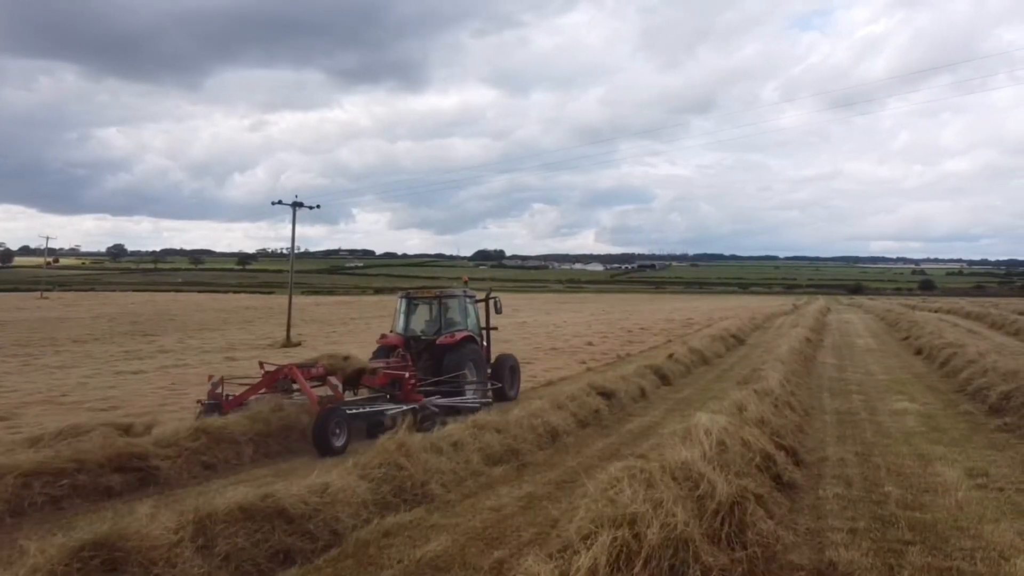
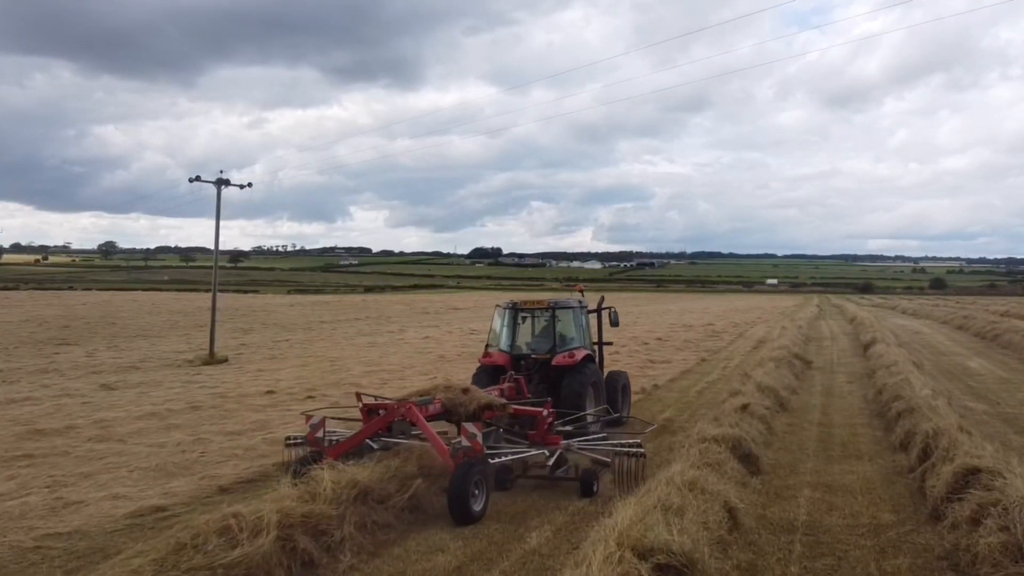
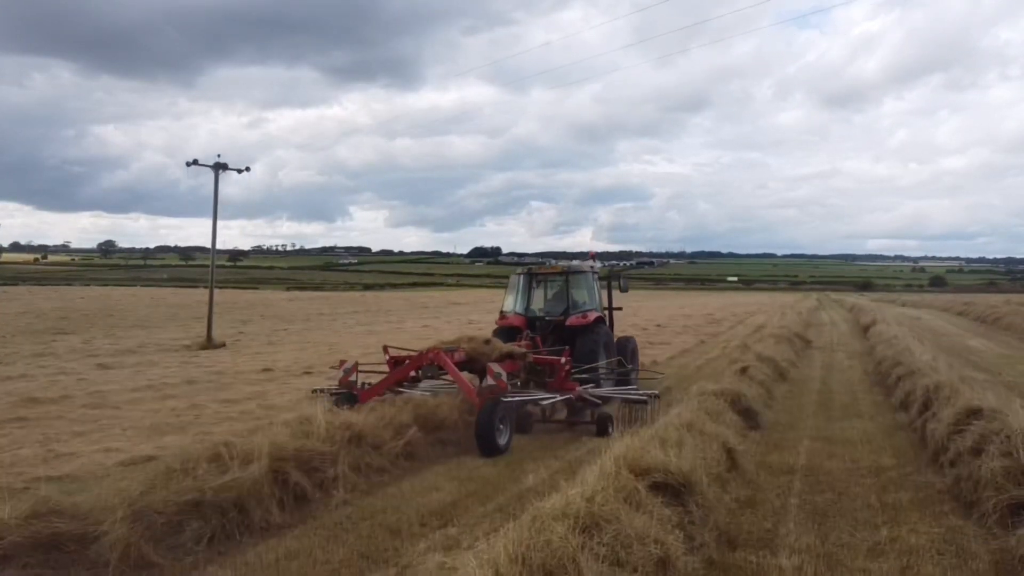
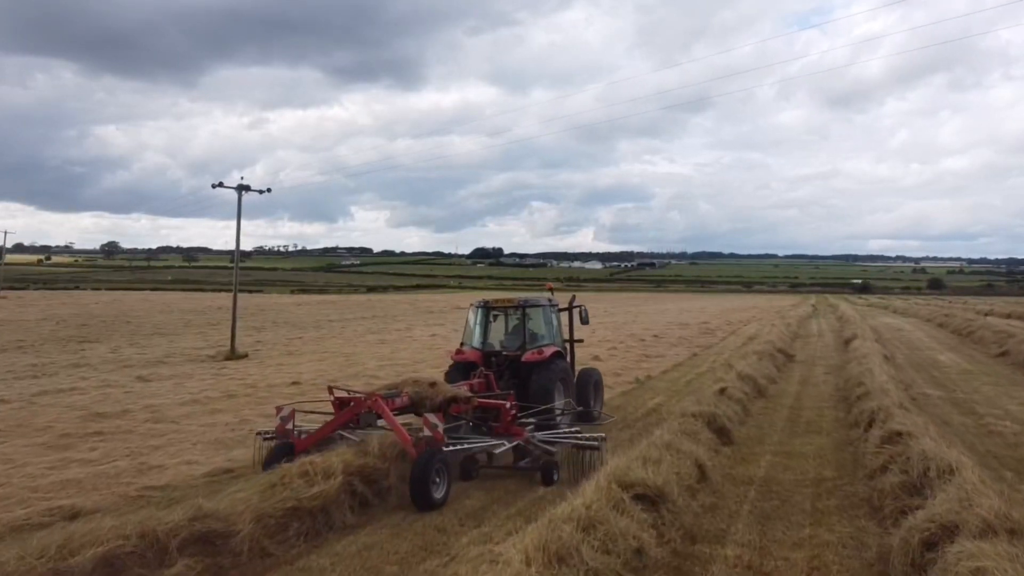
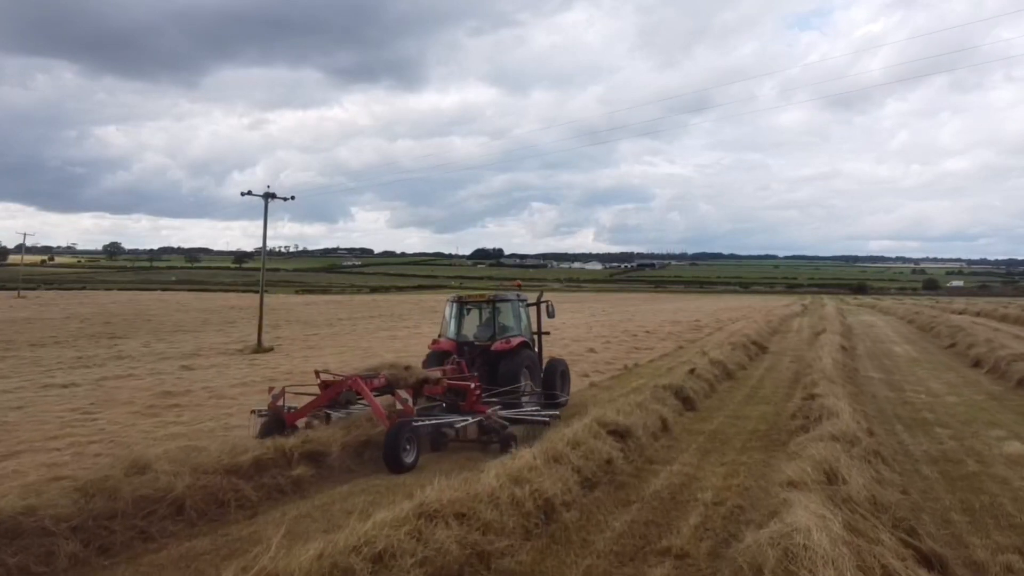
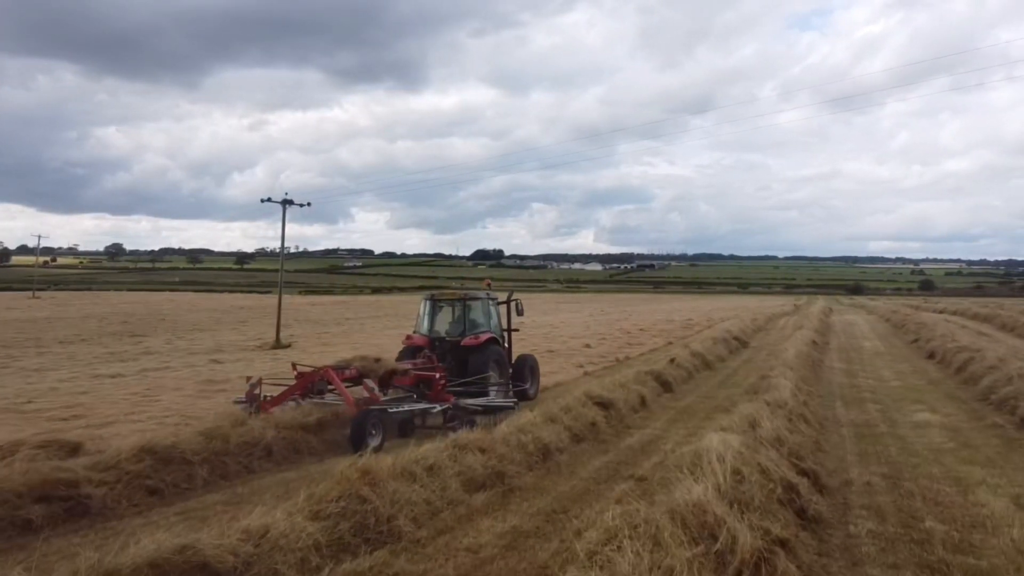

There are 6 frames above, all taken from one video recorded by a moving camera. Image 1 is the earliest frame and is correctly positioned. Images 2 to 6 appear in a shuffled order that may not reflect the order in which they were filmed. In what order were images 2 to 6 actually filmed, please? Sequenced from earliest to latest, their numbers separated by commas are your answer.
6, 5, 4, 2, 3
